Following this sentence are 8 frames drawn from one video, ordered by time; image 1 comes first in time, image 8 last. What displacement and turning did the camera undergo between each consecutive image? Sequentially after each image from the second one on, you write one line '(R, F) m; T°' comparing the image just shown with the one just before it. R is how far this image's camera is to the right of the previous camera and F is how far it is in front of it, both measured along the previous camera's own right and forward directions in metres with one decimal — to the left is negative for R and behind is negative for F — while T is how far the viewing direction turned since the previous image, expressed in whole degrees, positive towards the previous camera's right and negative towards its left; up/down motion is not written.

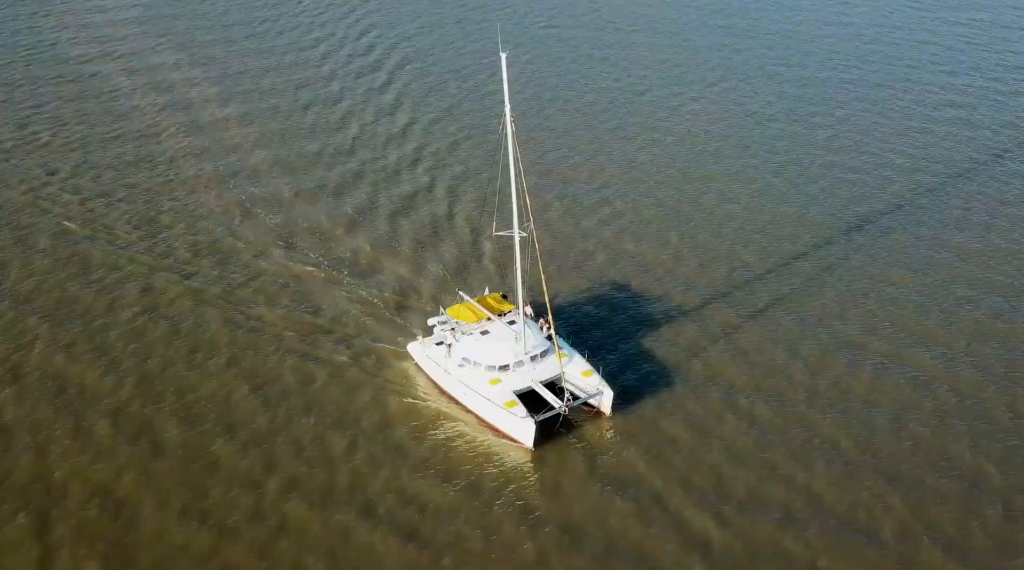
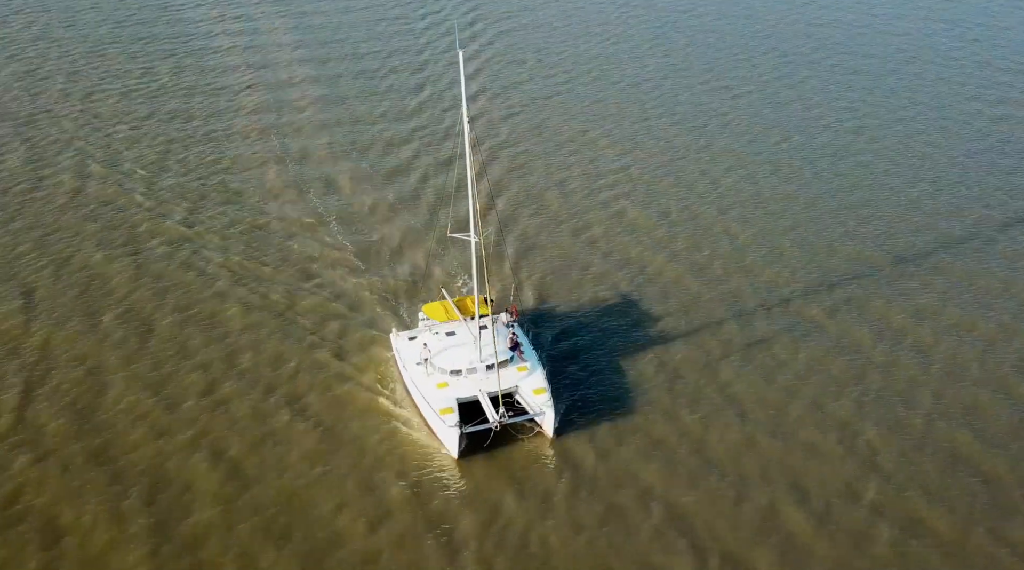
(+12.3, -3.8) m; -16°
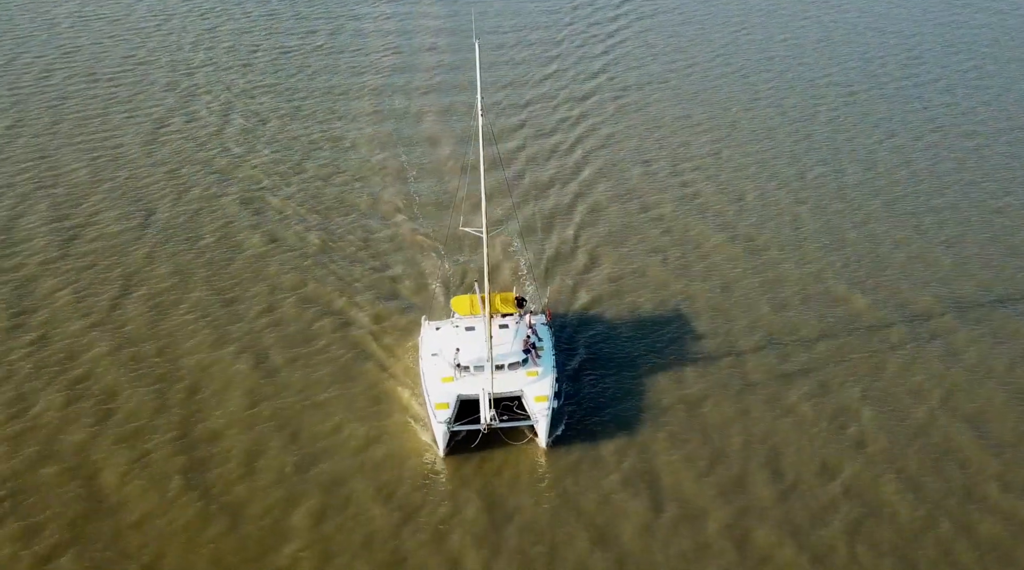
(+7.2, -8.3) m; -11°
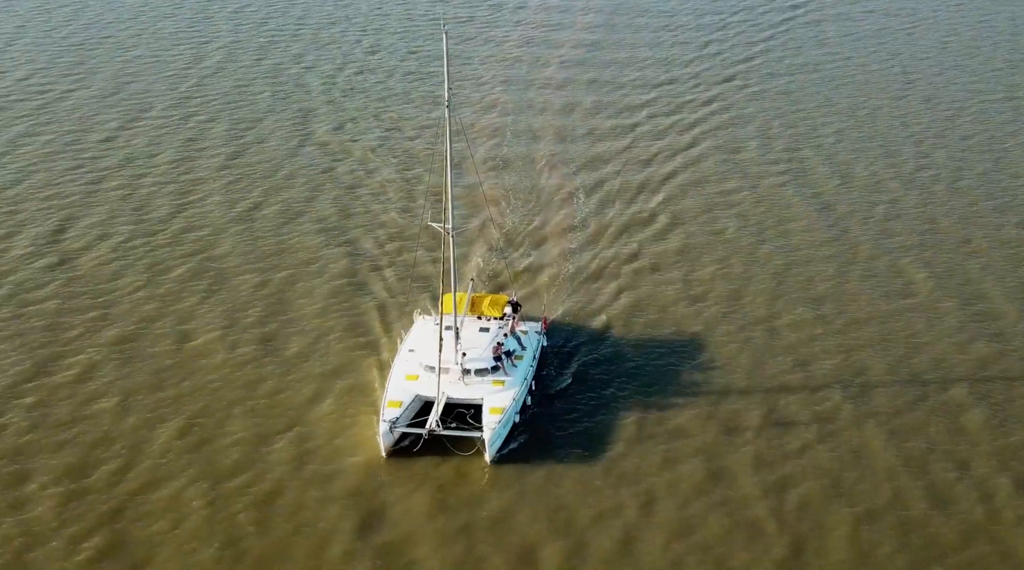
(+12.5, -7.3) m; -15°
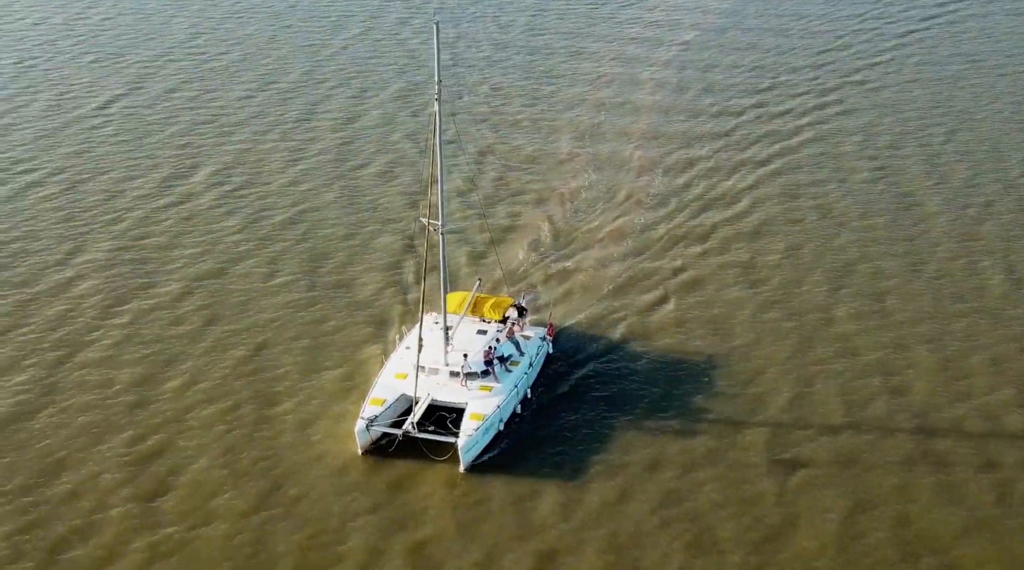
(+9.1, -2.2) m; -13°
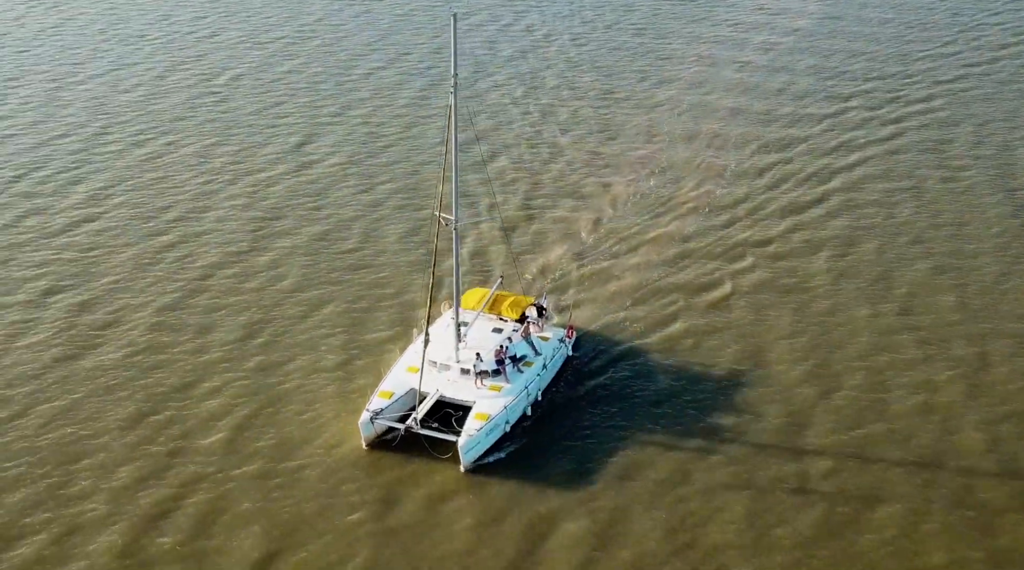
(+4.5, -1.0) m; -8°
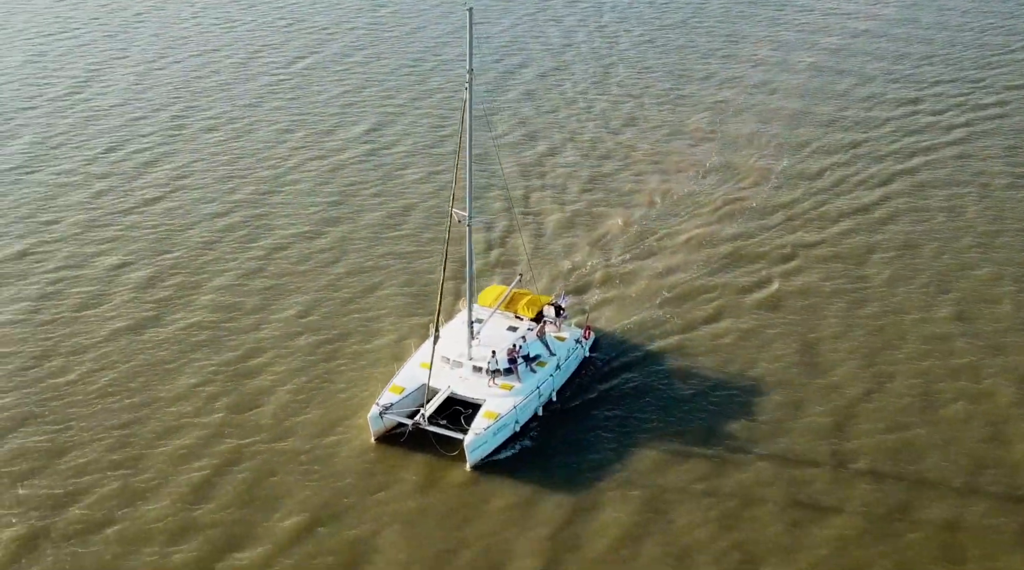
(+1.9, -0.8) m; -5°
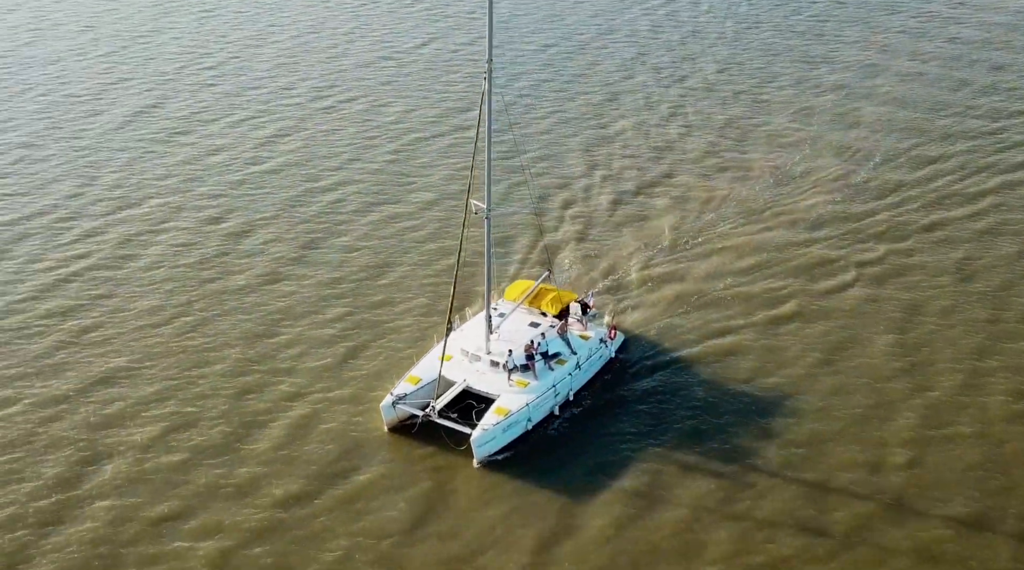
(+3.5, -1.5) m; -8°
